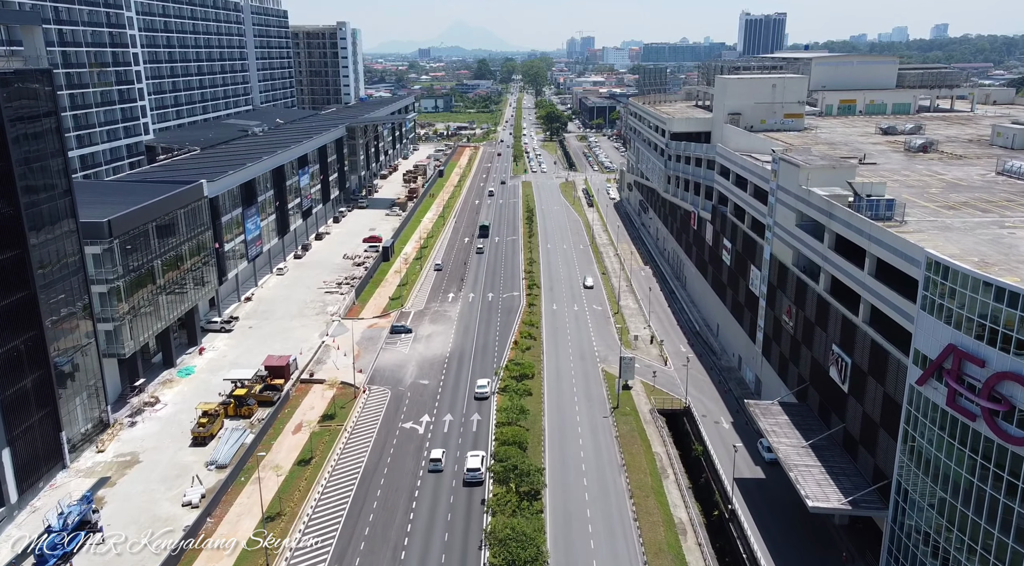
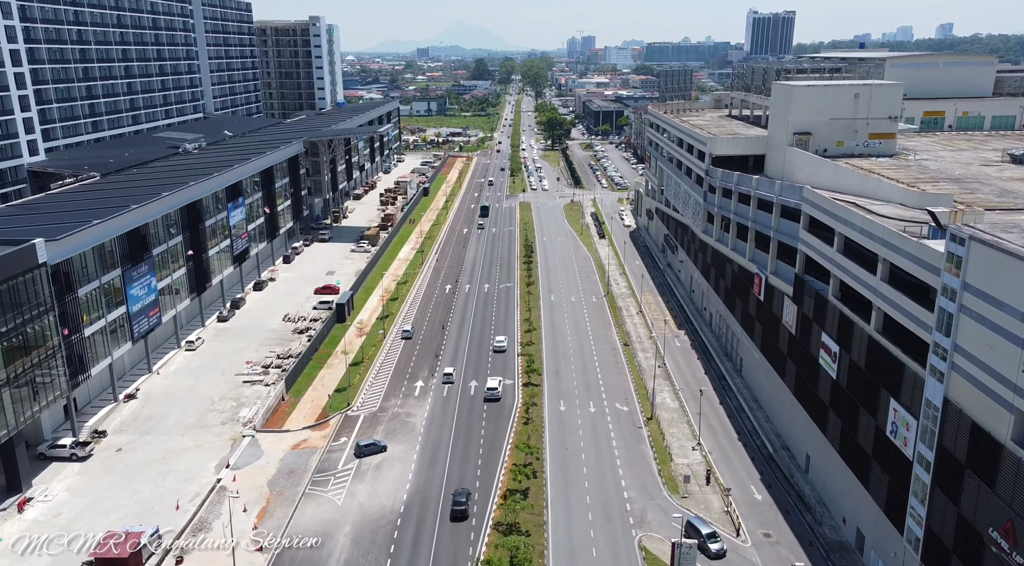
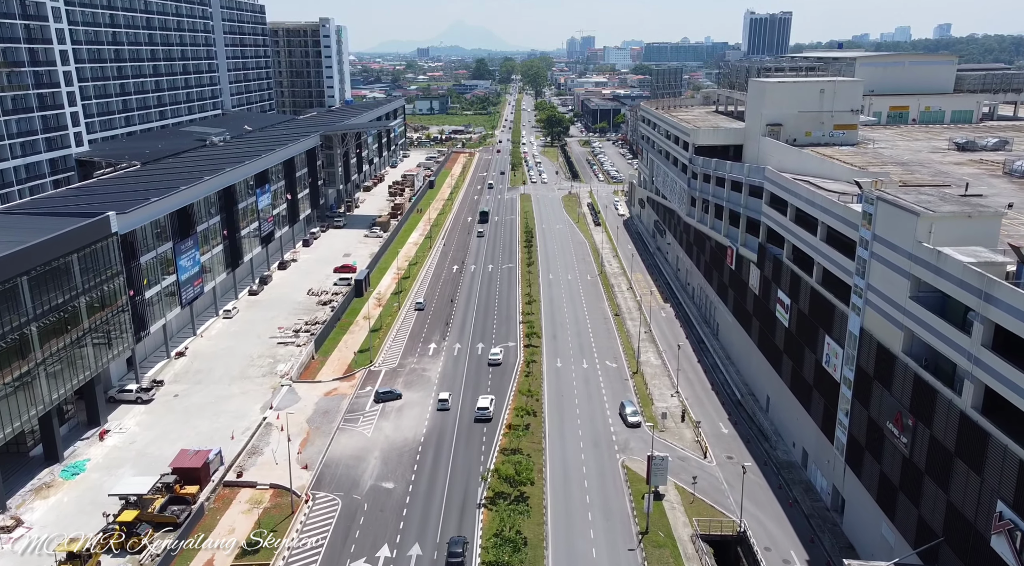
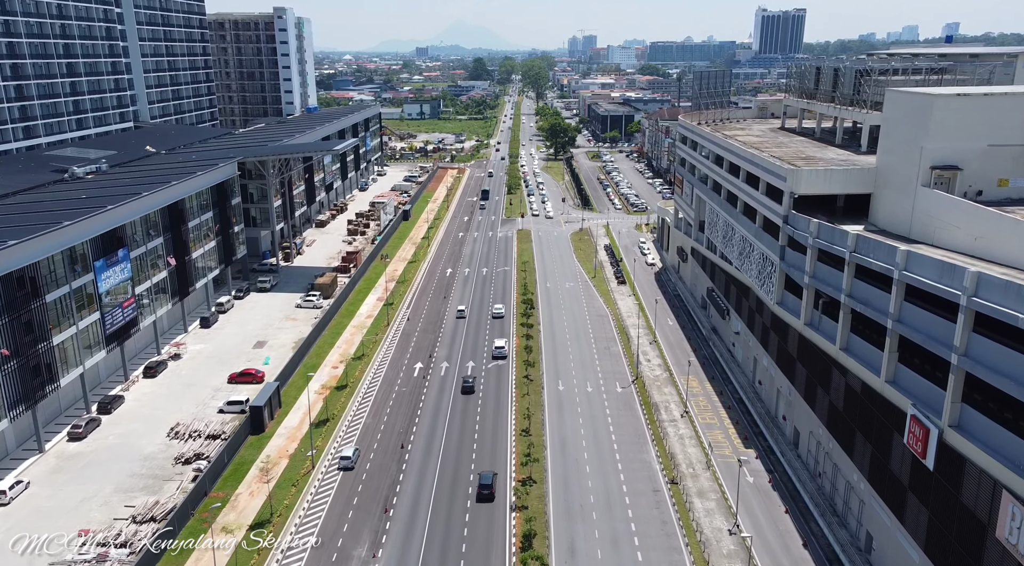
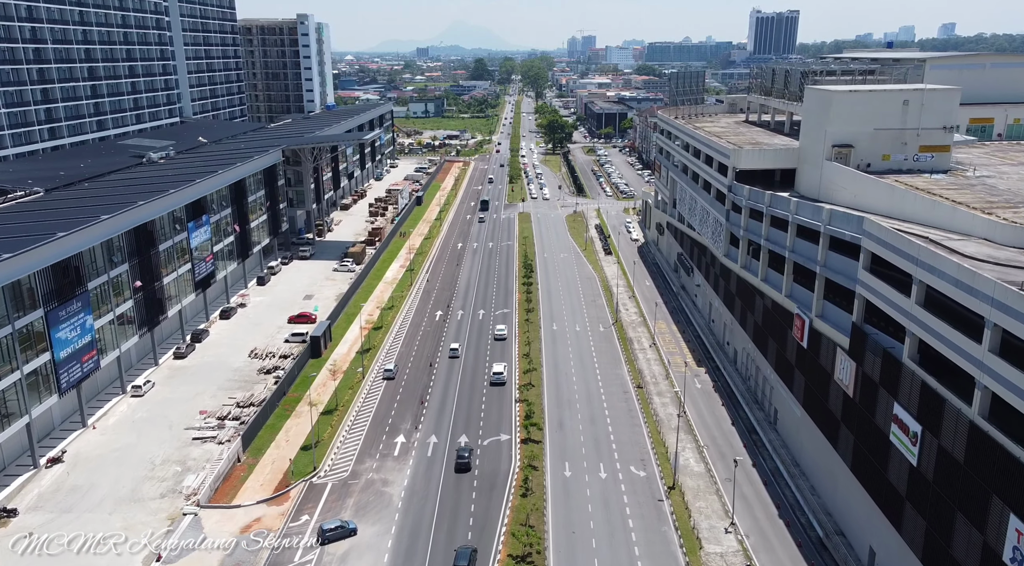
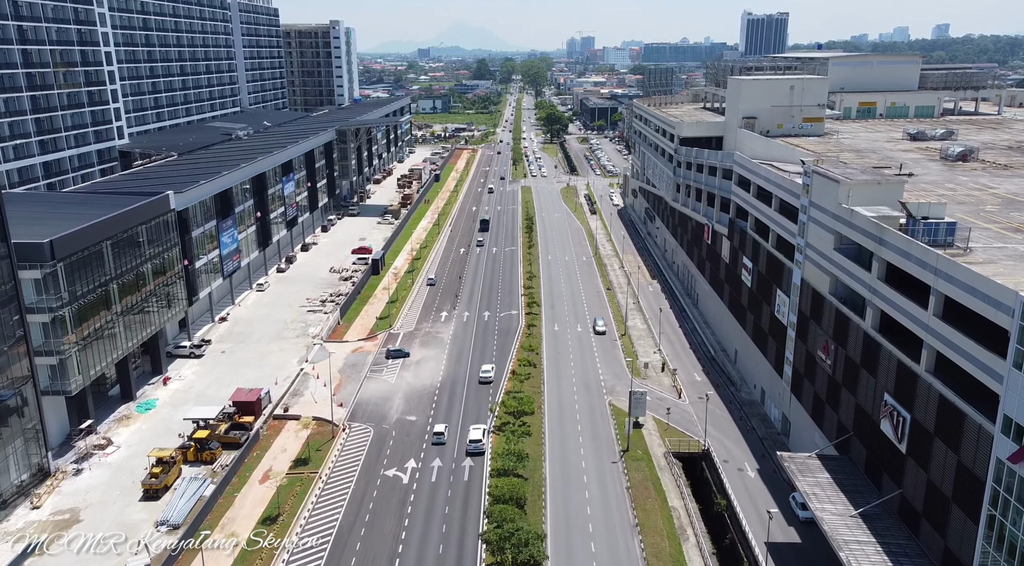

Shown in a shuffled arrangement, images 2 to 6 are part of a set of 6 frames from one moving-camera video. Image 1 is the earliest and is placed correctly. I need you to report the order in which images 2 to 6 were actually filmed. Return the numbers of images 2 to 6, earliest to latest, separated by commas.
6, 3, 2, 5, 4
